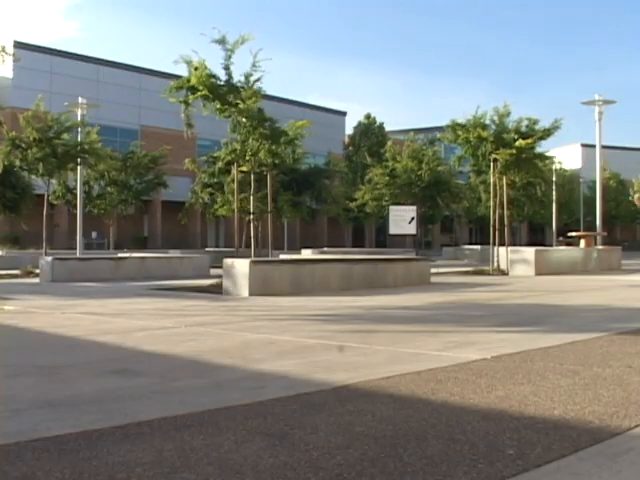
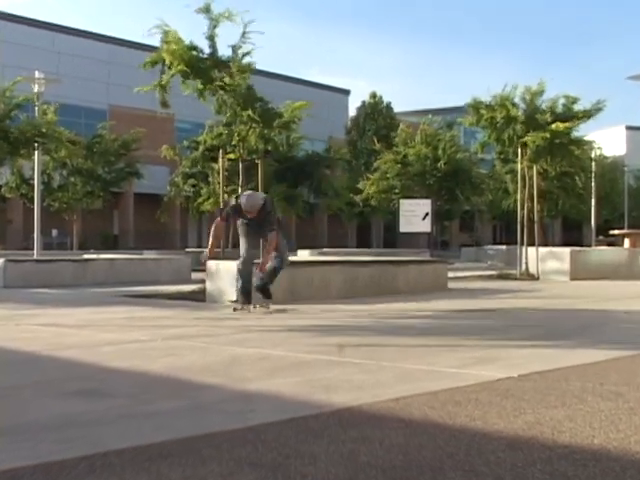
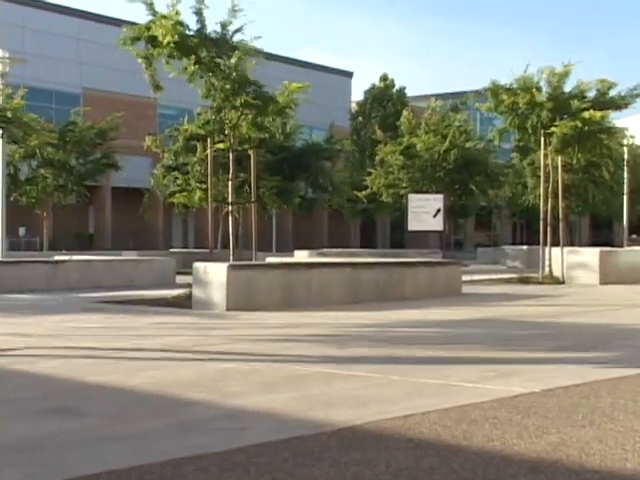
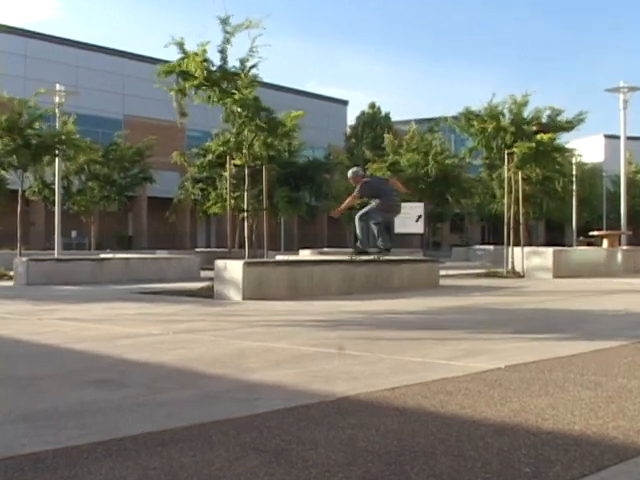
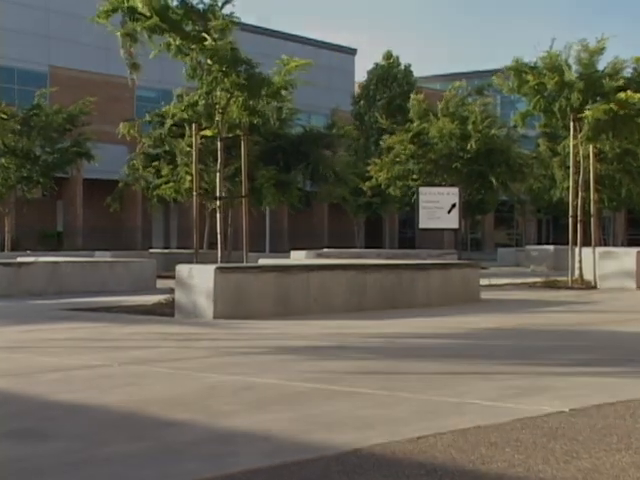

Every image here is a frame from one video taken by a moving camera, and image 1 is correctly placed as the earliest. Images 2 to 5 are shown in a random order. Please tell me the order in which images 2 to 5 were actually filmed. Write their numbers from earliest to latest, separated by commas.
4, 2, 3, 5
